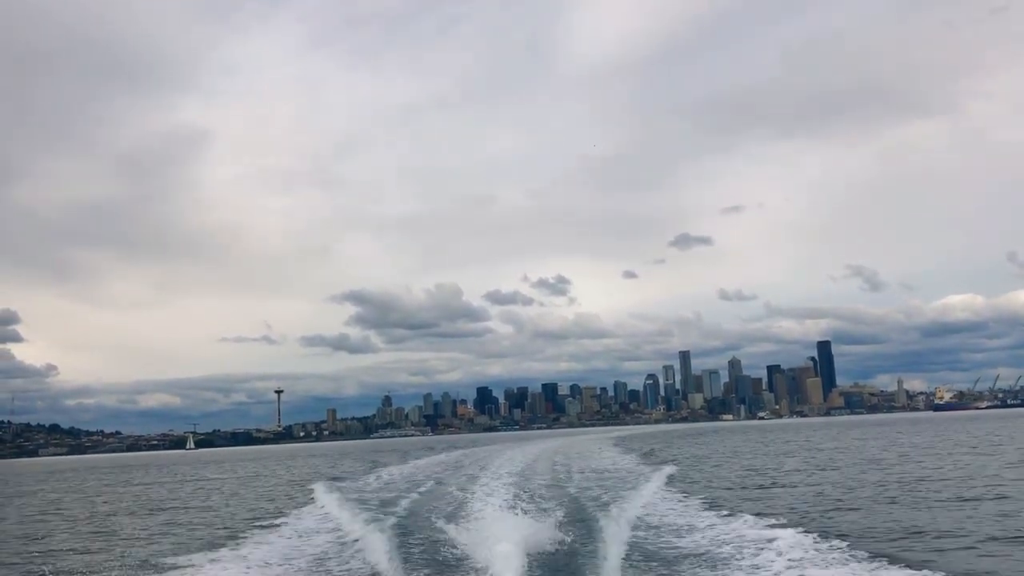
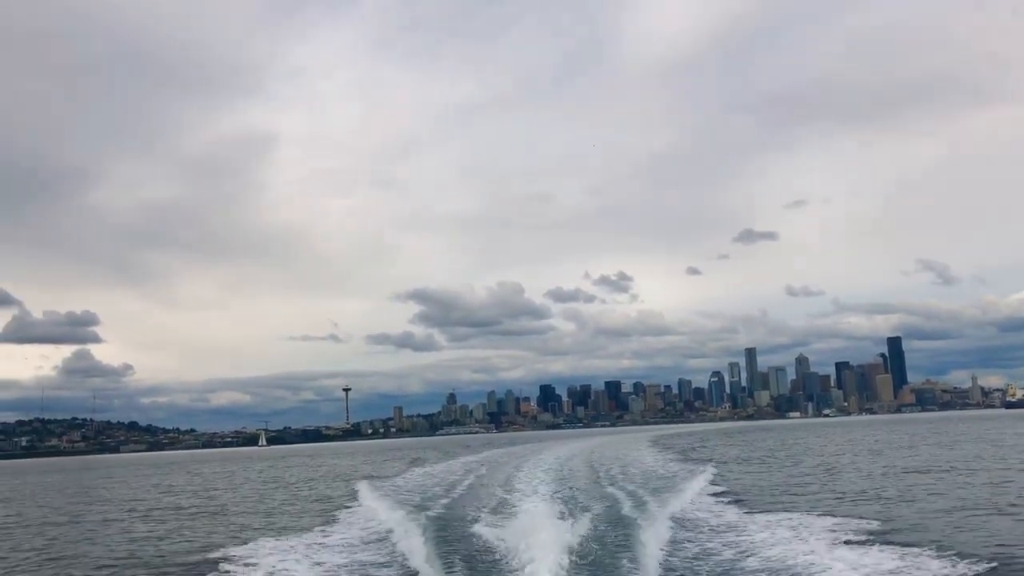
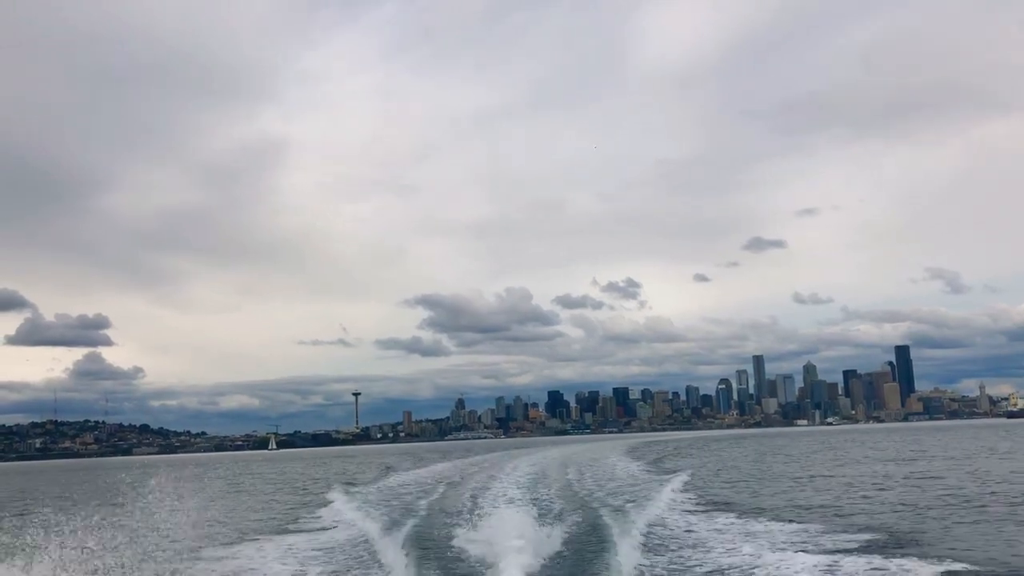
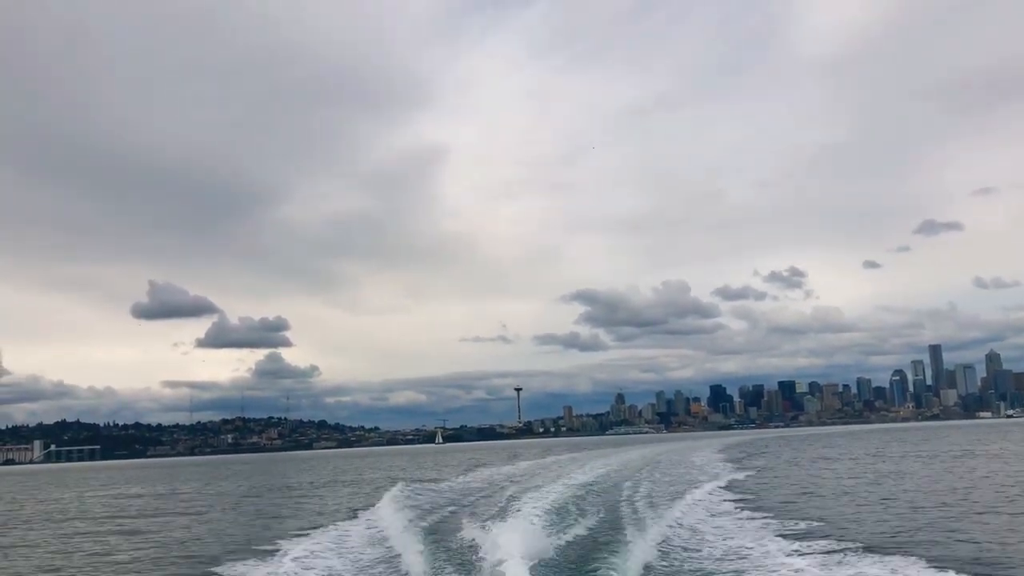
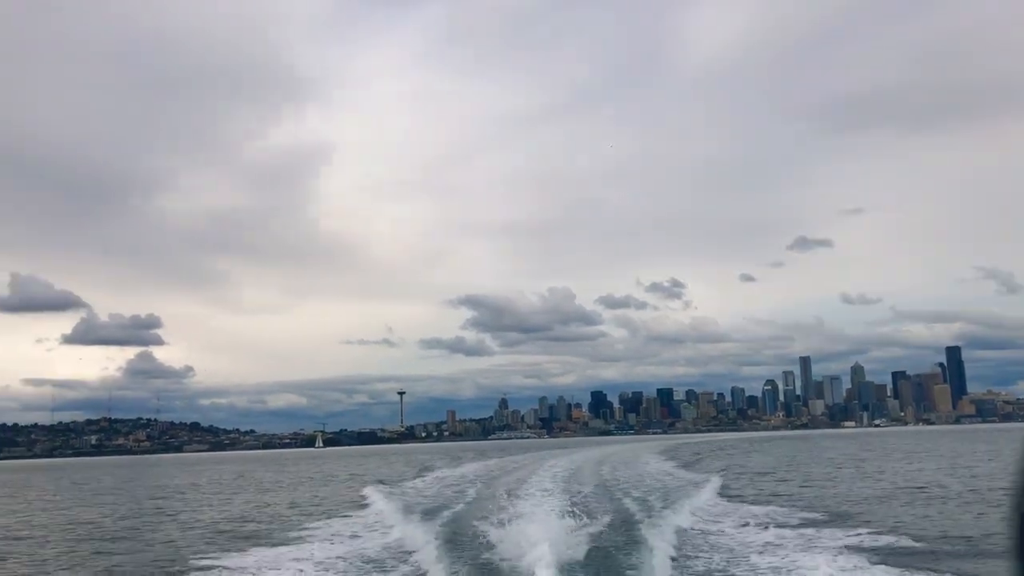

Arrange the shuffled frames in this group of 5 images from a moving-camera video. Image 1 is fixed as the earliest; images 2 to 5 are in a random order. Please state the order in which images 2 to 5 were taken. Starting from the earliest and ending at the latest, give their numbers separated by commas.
2, 3, 5, 4
